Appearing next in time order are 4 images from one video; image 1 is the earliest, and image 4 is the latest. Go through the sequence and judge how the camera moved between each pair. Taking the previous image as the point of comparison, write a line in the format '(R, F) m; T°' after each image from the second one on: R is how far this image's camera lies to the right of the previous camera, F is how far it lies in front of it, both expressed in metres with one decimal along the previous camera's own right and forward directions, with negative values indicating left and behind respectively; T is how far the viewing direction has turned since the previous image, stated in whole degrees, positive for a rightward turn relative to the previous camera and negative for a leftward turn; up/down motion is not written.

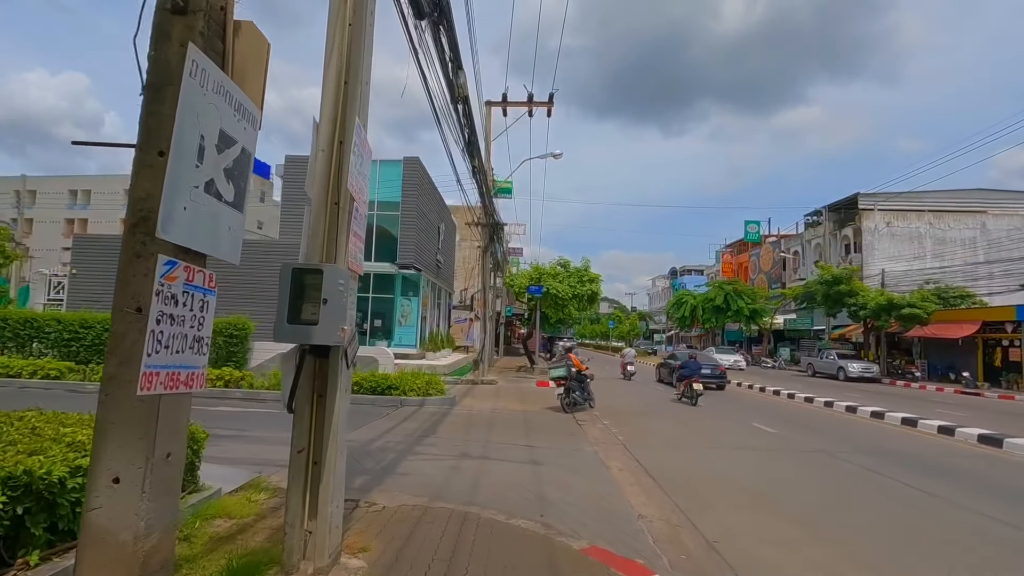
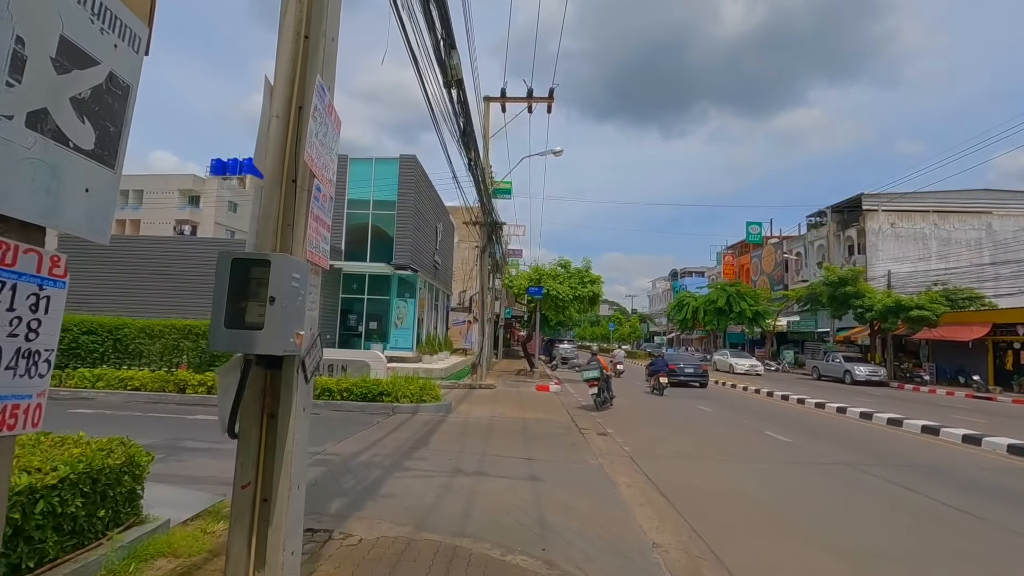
(0.0, +0.7) m; 0°
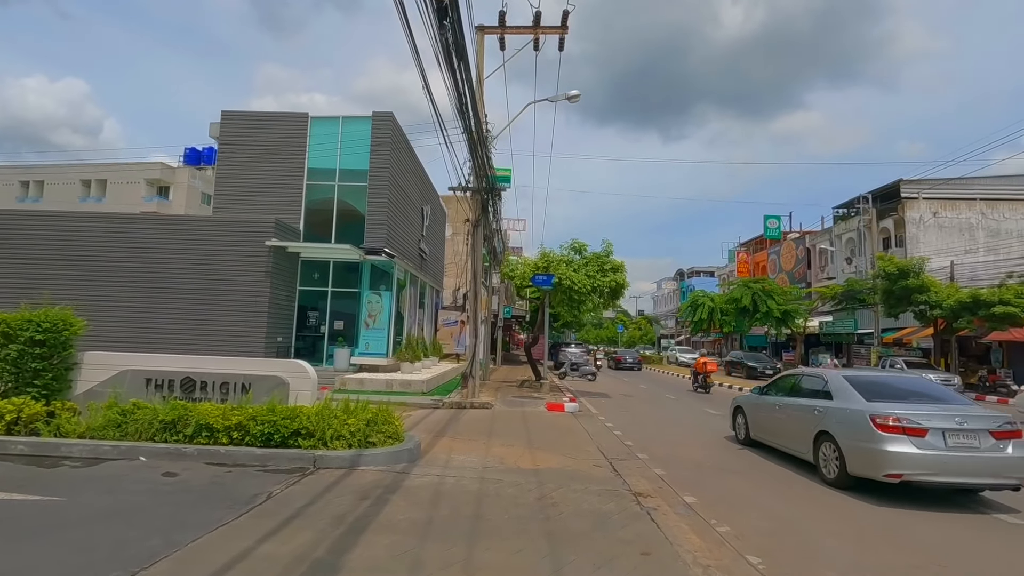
(-0.1, +5.1) m; 0°
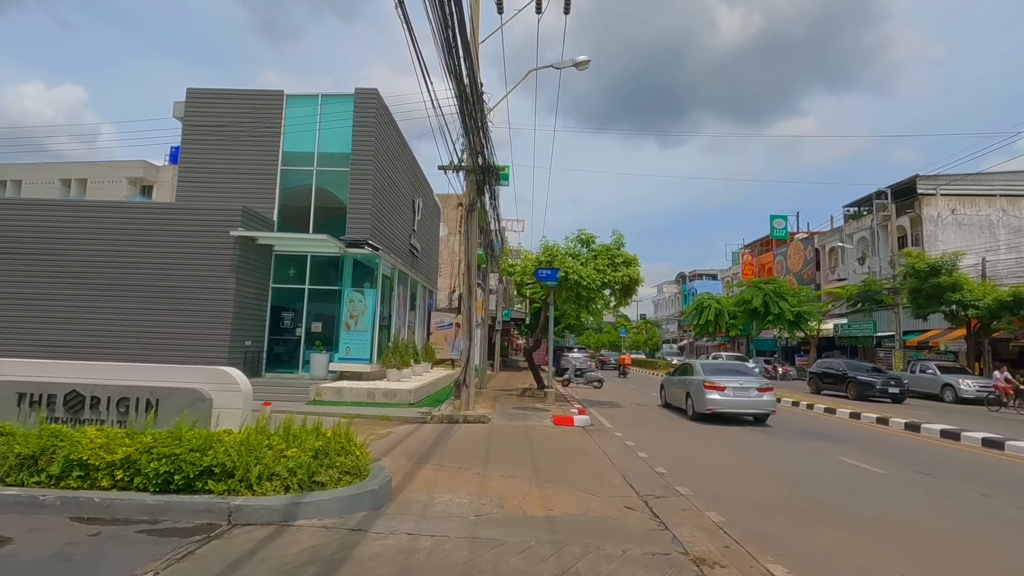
(-0.1, +2.2) m; 0°
